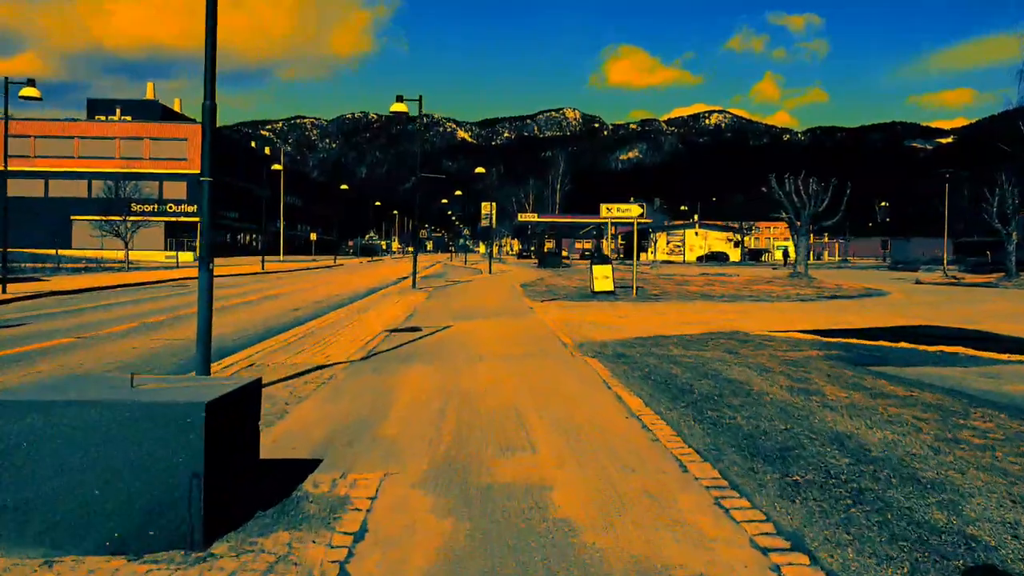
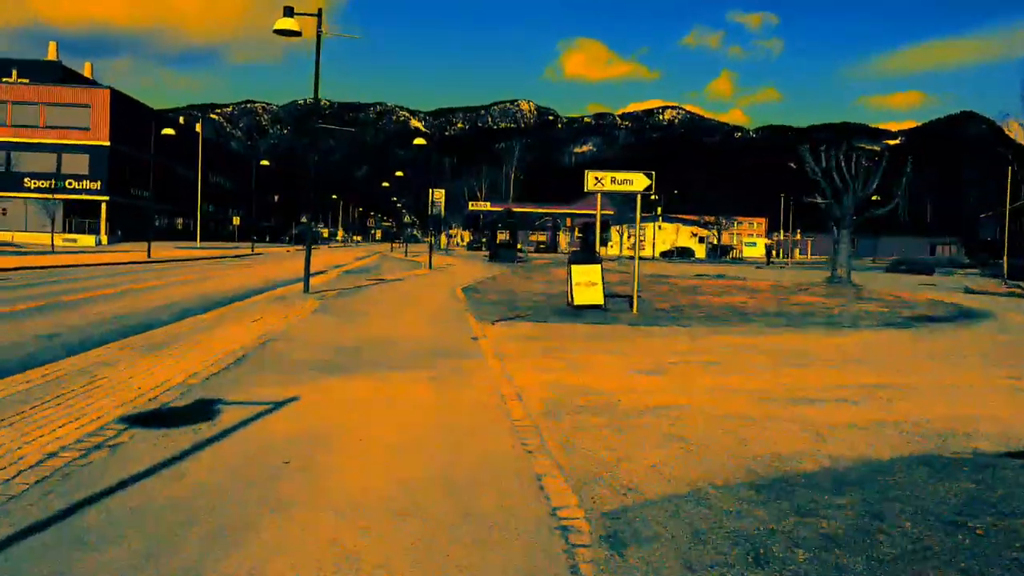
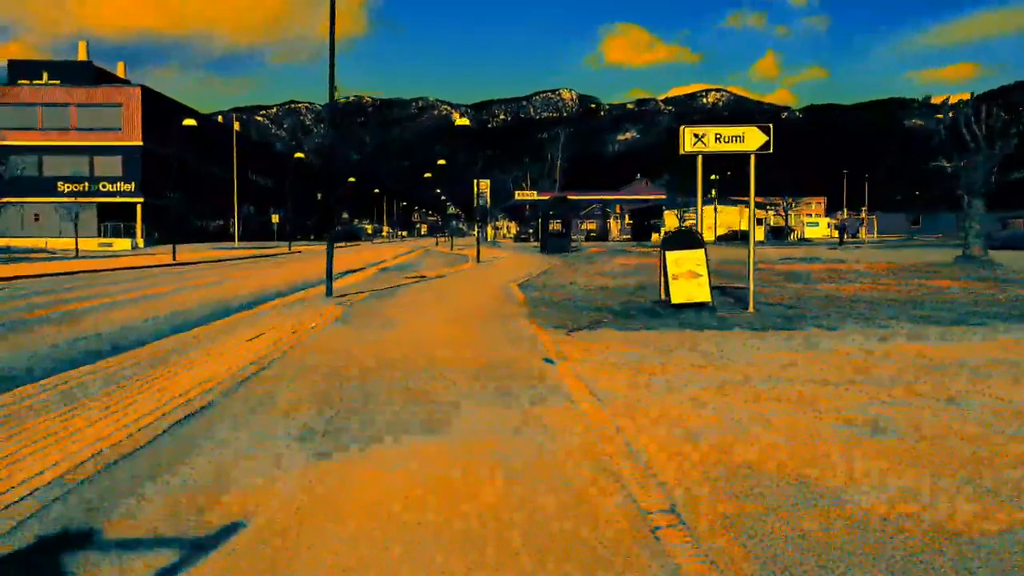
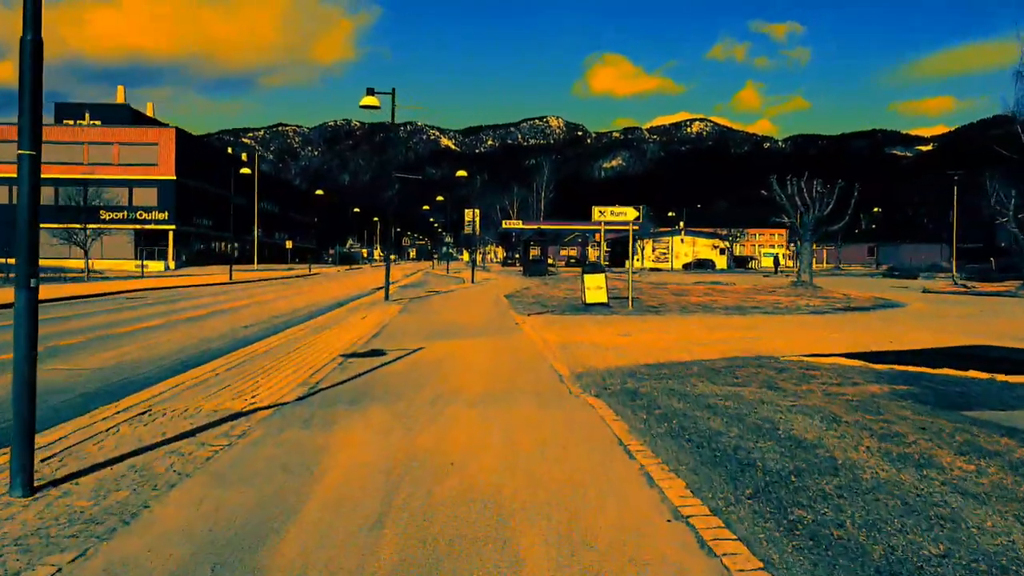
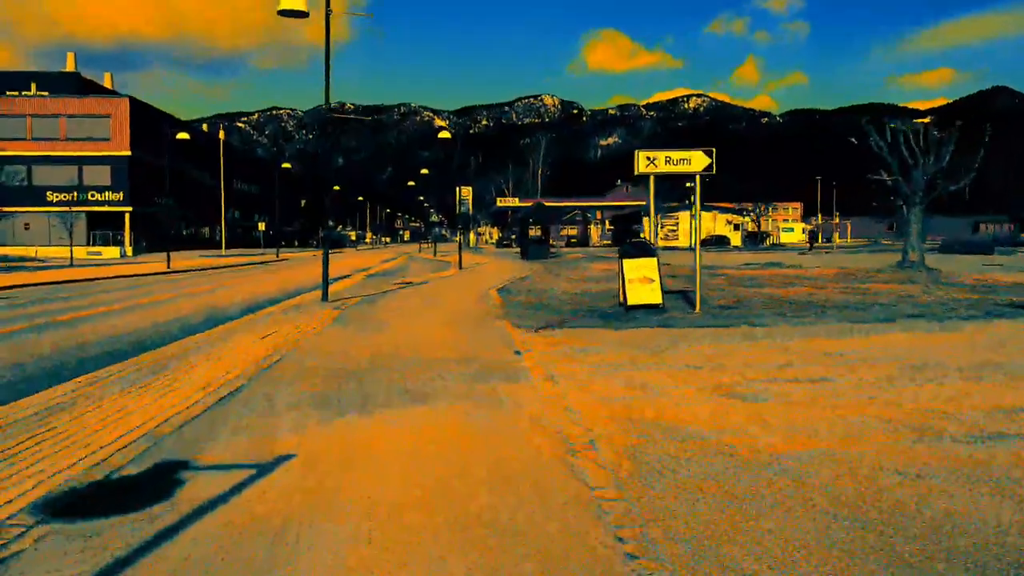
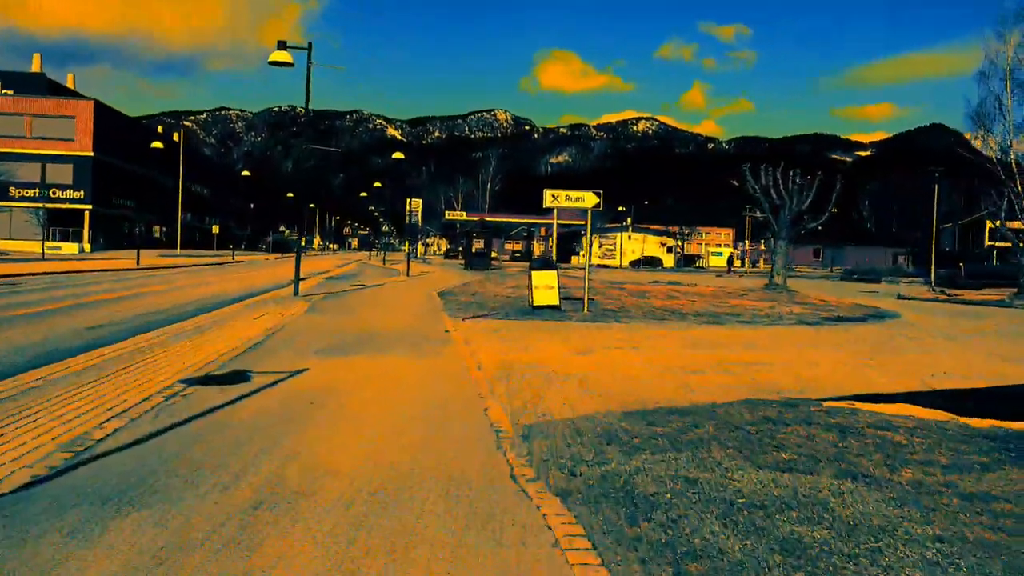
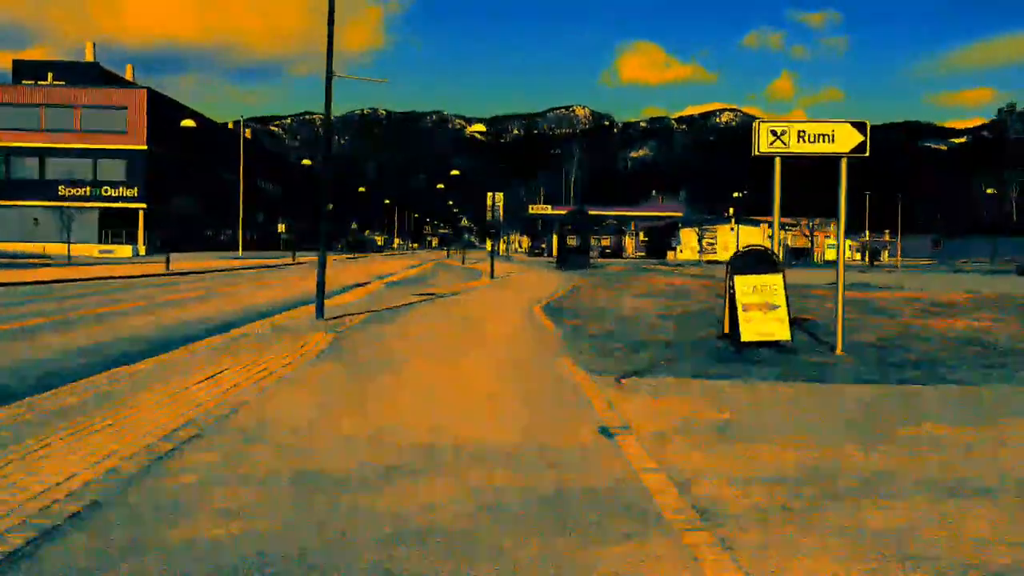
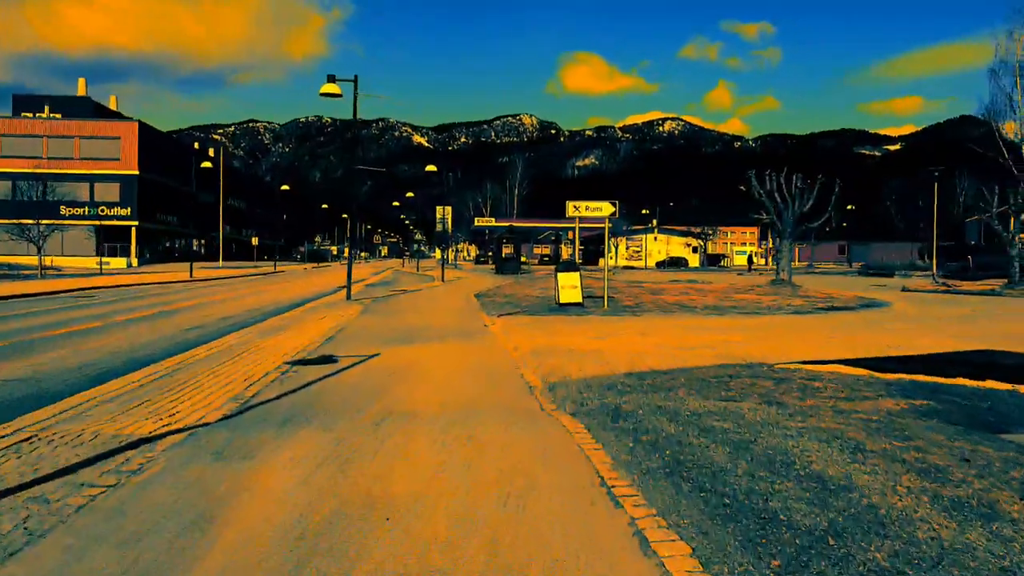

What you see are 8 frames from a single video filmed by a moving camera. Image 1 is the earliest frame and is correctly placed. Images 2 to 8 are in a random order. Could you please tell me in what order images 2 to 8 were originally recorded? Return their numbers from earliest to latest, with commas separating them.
4, 8, 6, 2, 5, 3, 7
